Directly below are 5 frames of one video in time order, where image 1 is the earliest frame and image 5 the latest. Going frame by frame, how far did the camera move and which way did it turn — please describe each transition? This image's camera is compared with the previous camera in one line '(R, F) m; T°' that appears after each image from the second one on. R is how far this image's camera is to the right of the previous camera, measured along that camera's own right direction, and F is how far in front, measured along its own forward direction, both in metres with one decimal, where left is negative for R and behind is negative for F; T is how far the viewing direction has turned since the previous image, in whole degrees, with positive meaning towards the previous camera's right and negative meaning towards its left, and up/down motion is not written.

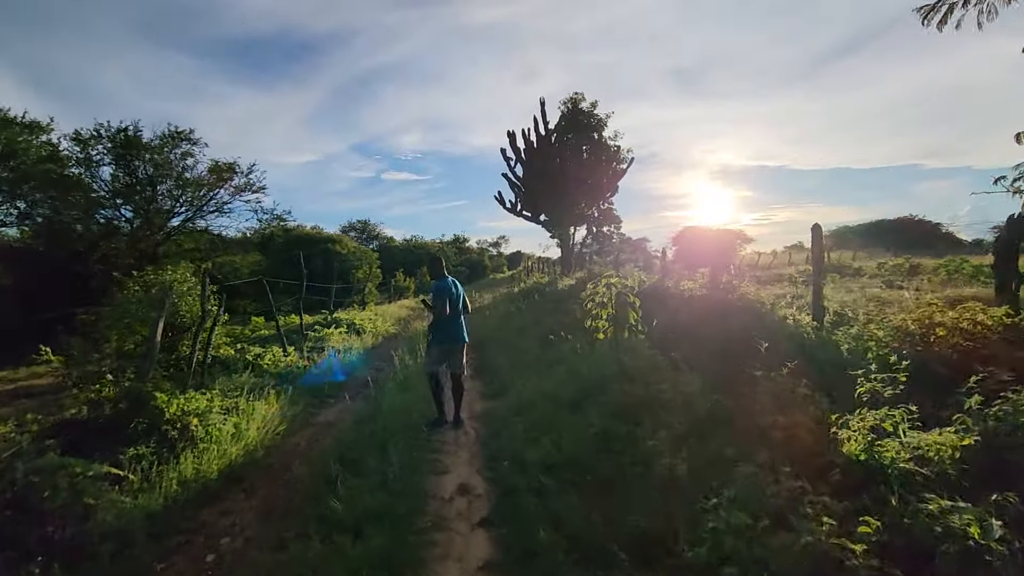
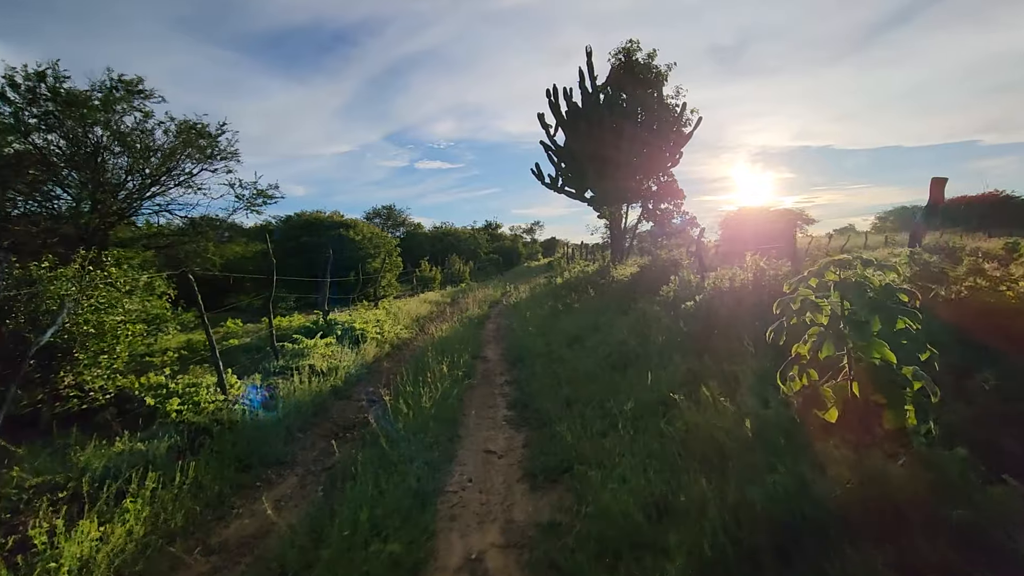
(-0.3, +3.6) m; -4°
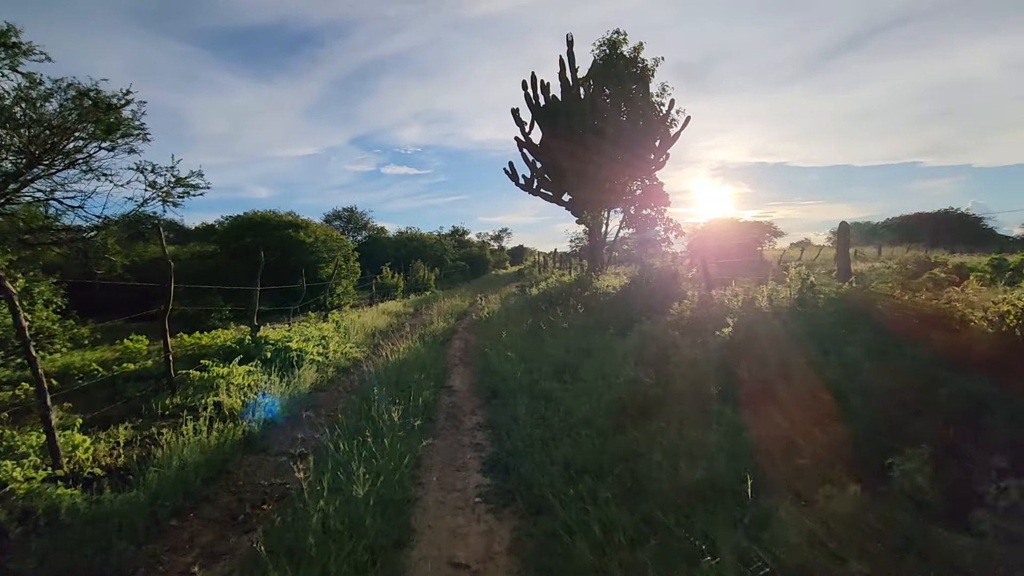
(-0.1, +1.8) m; +4°
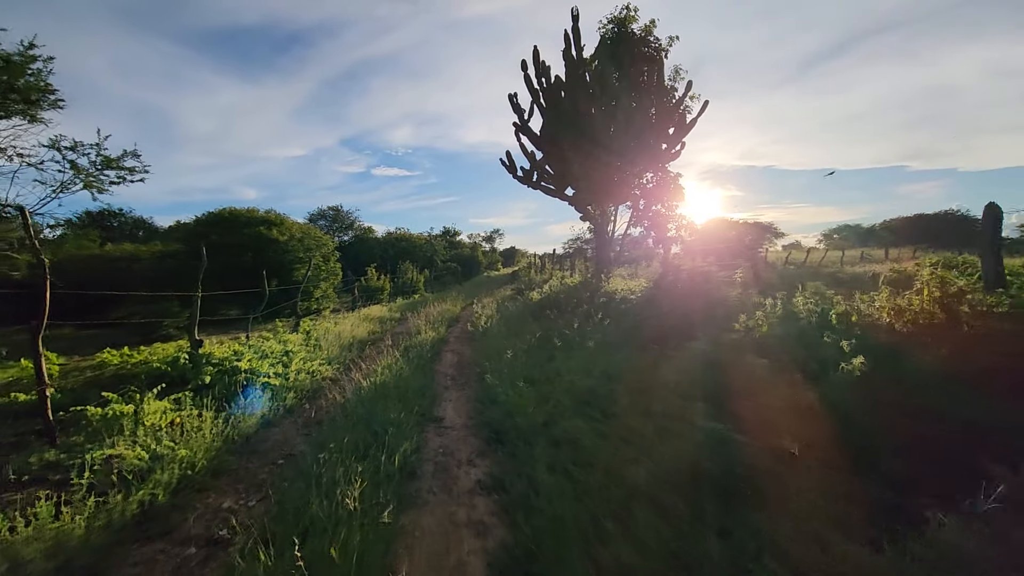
(-0.2, +1.8) m; +1°
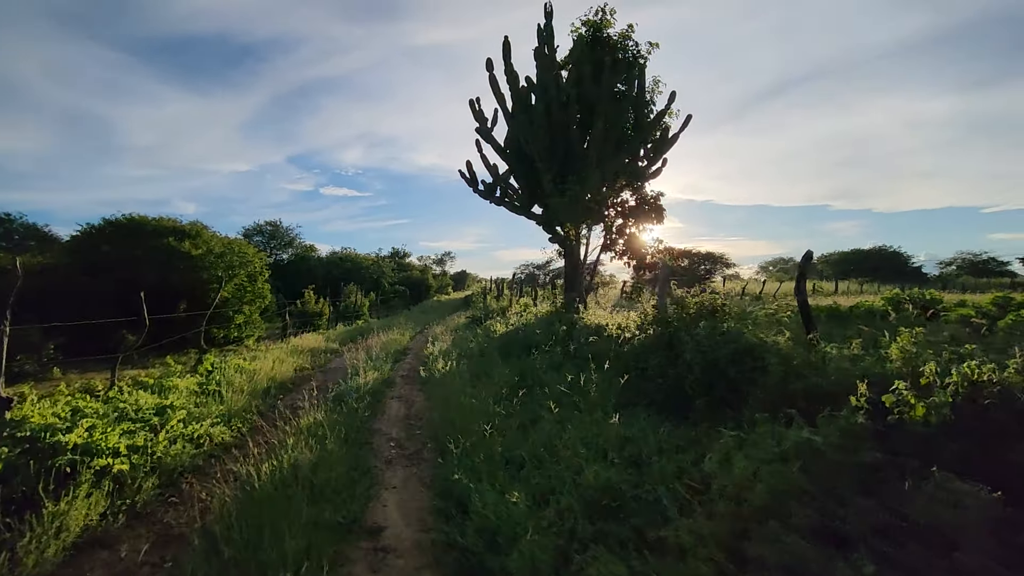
(-0.3, +2.1) m; +6°
